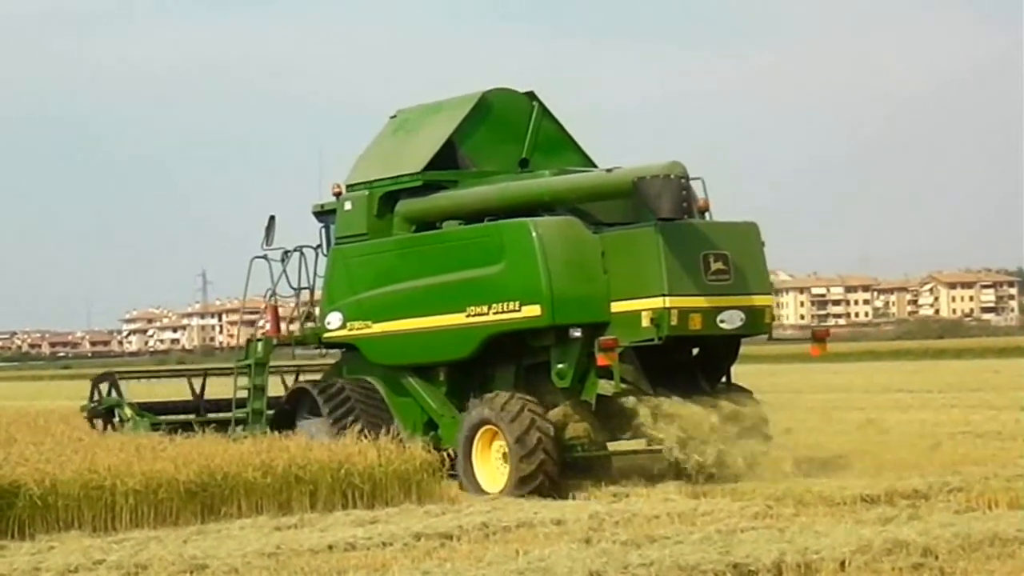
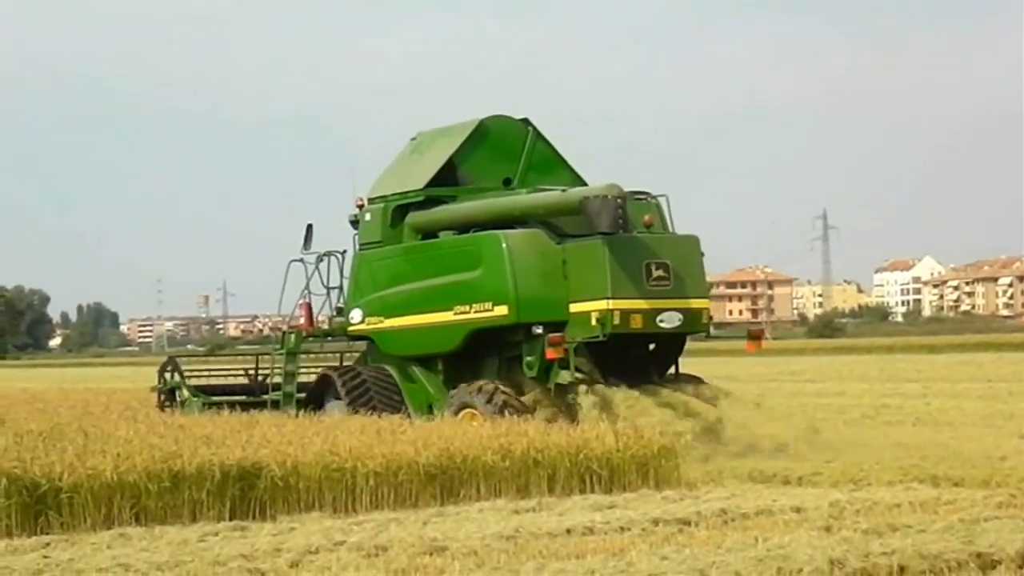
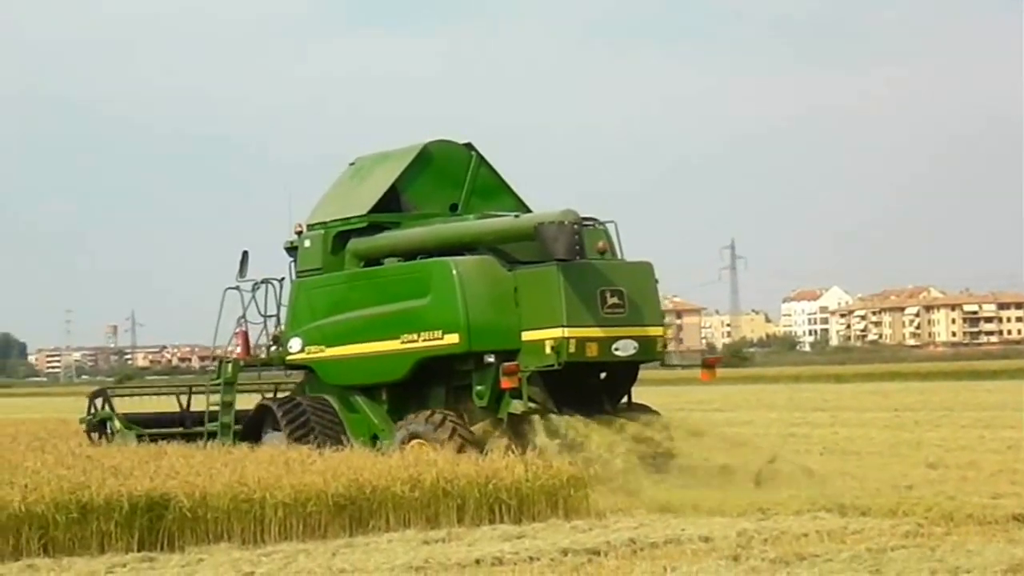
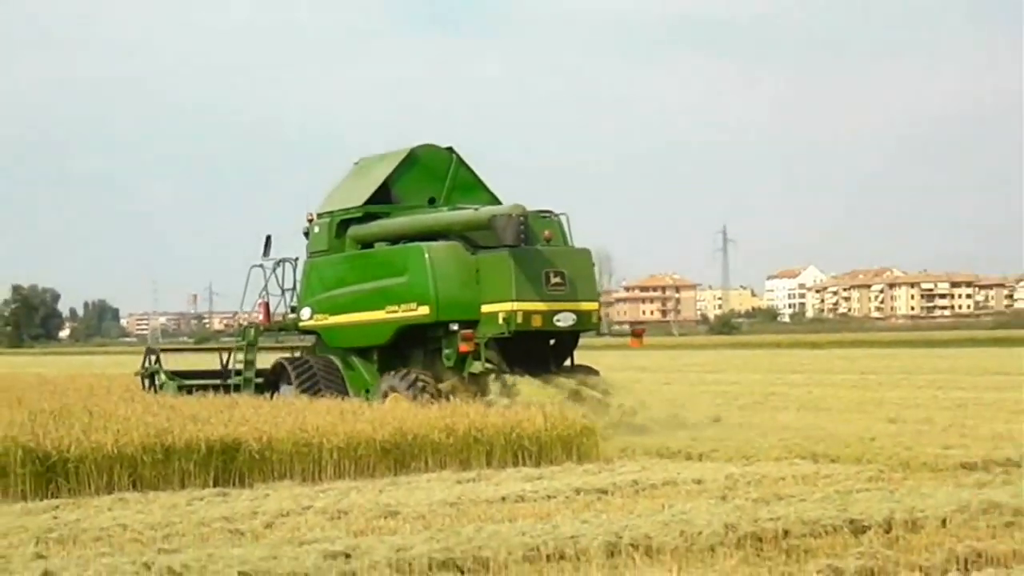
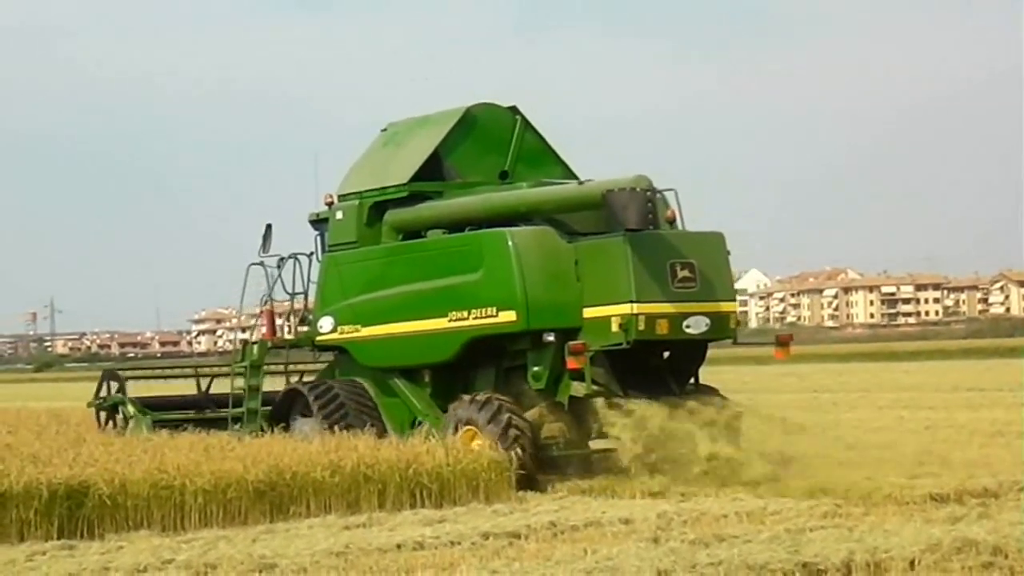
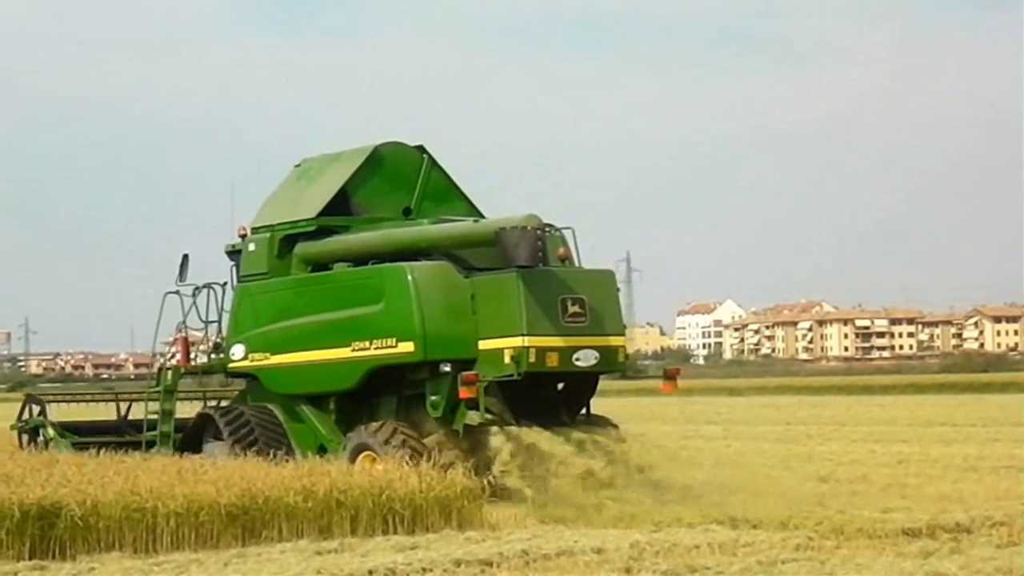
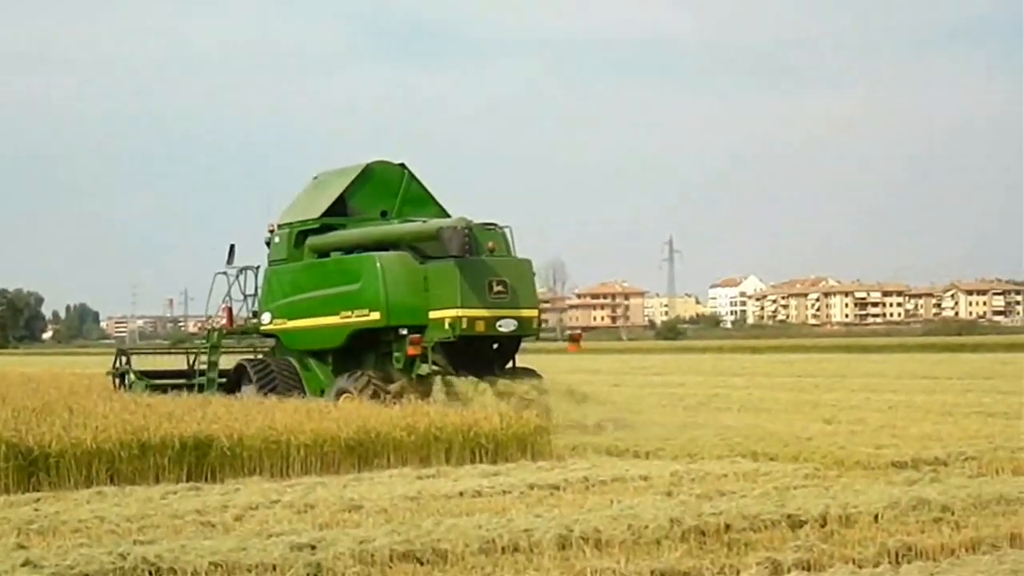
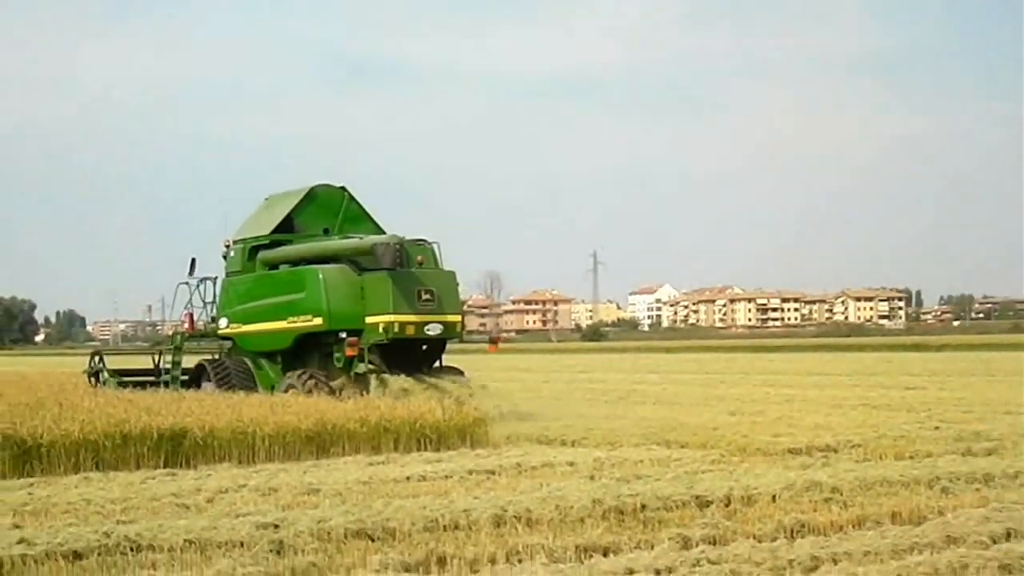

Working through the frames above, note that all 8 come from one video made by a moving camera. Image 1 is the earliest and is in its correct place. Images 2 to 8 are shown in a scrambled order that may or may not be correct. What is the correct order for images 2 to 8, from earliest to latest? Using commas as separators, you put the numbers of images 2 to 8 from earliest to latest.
5, 6, 3, 2, 4, 7, 8
